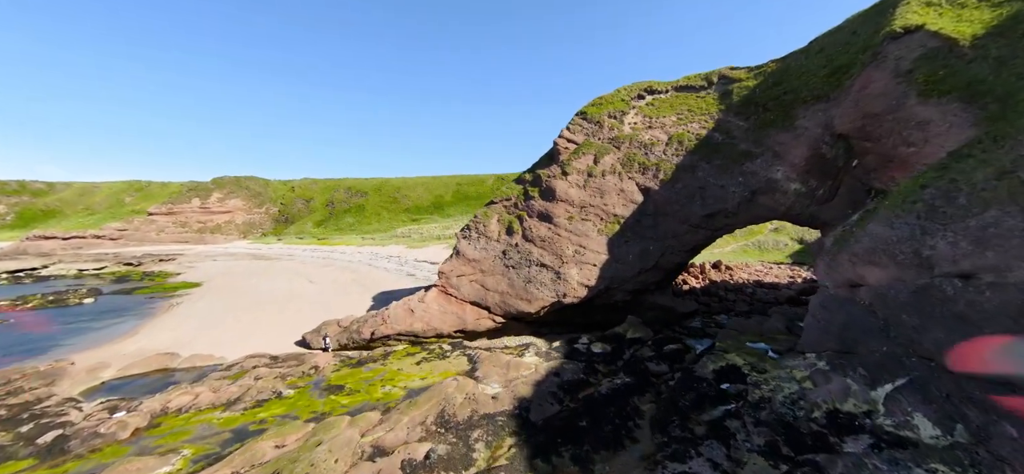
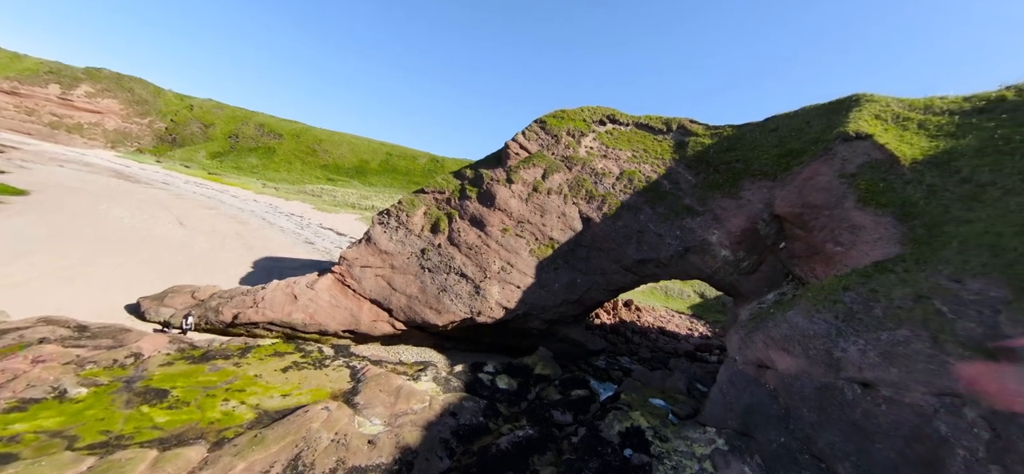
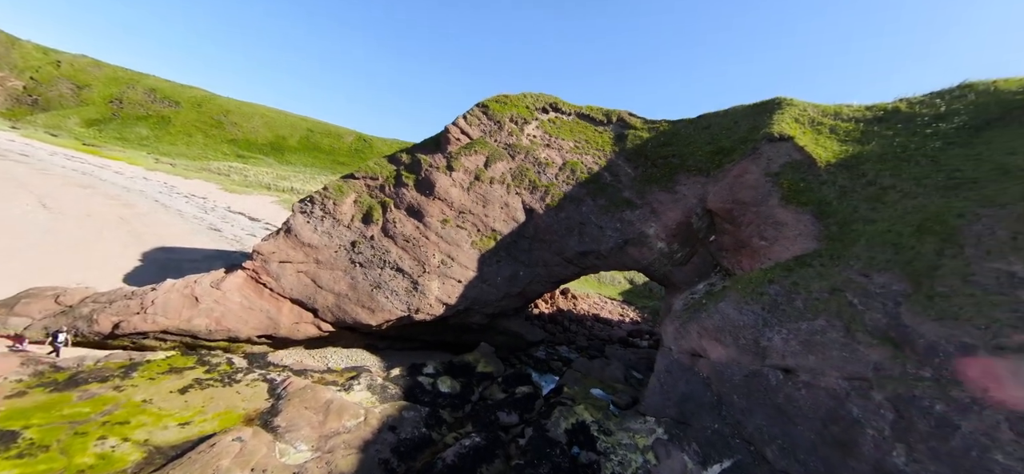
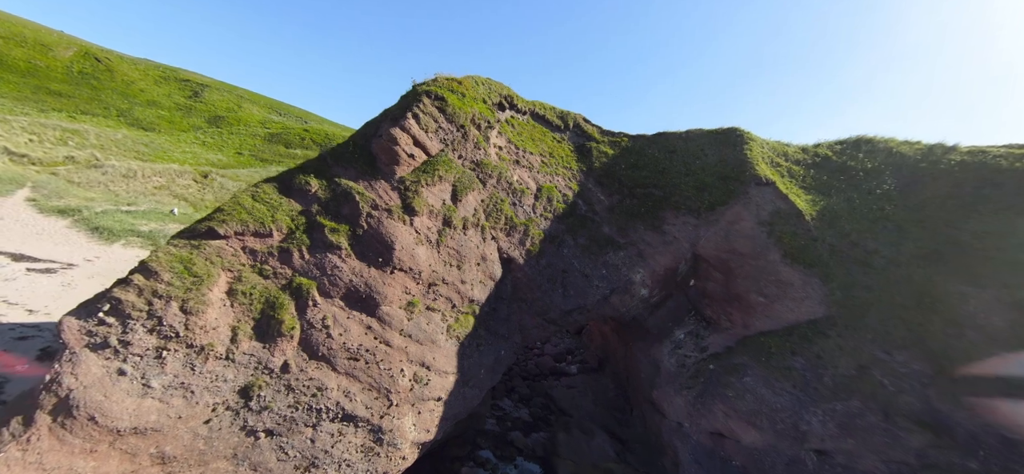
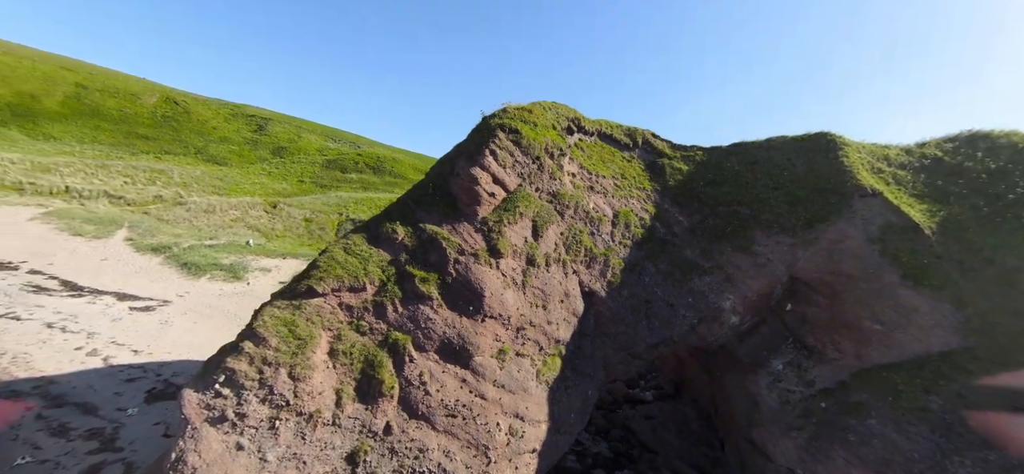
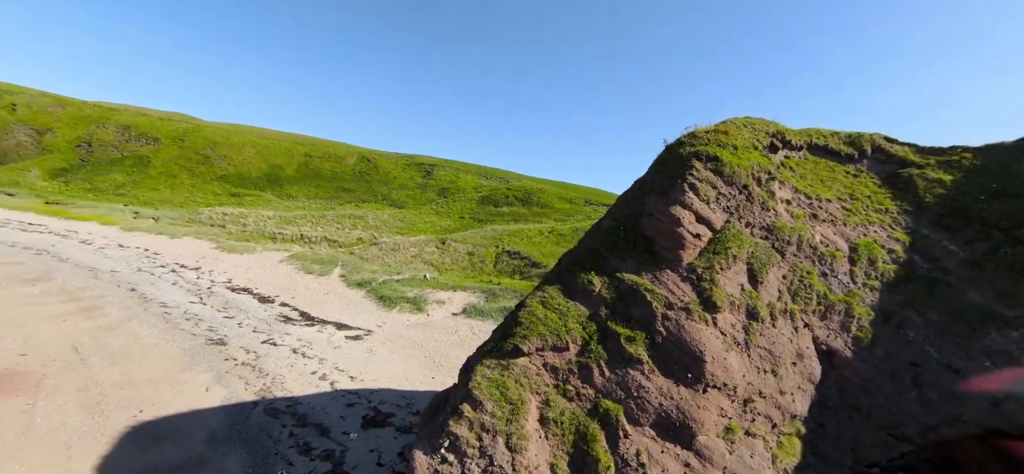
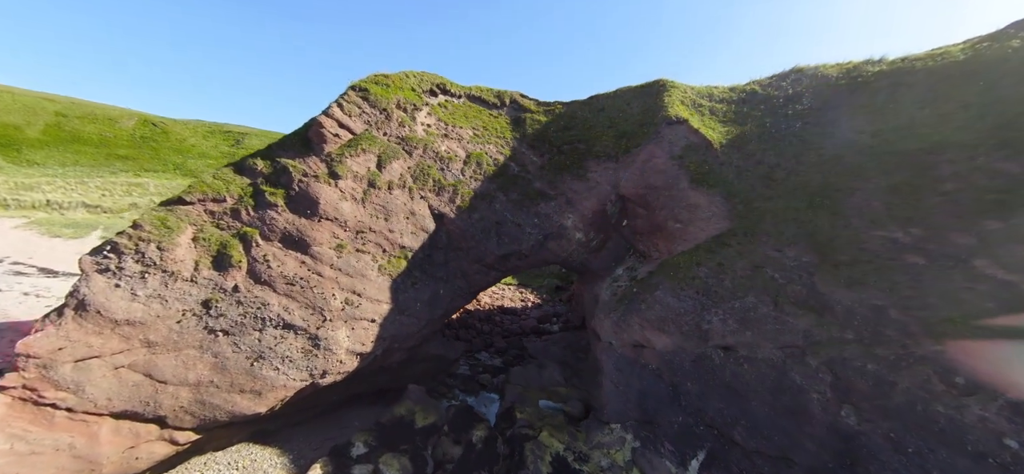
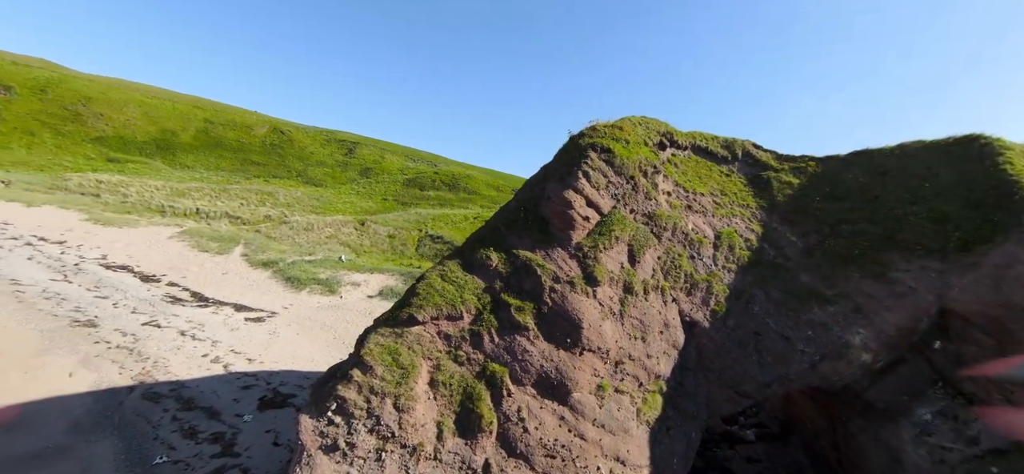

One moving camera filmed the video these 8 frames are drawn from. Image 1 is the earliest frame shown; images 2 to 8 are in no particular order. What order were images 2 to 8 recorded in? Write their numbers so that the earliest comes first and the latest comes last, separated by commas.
2, 3, 7, 4, 5, 8, 6
